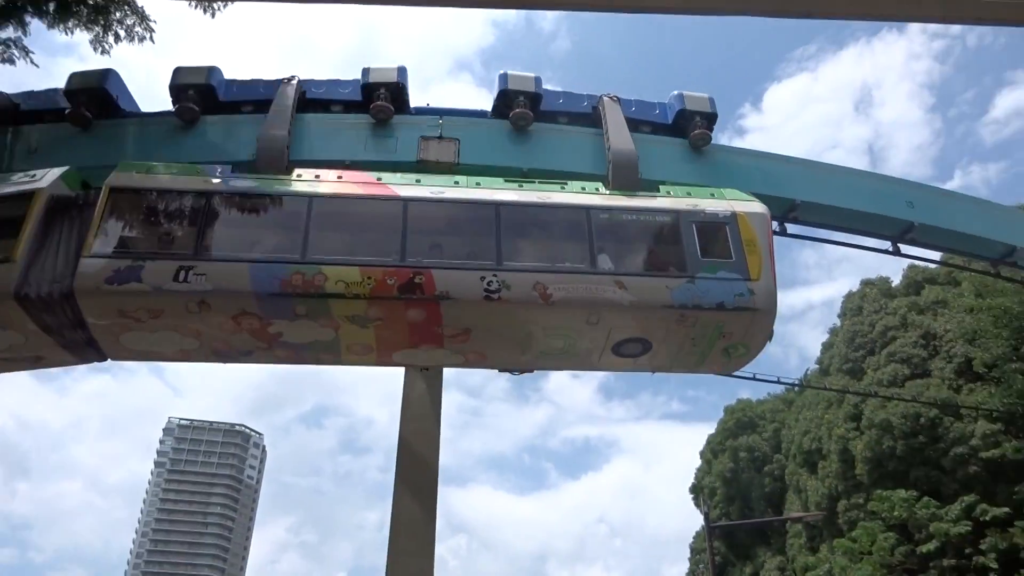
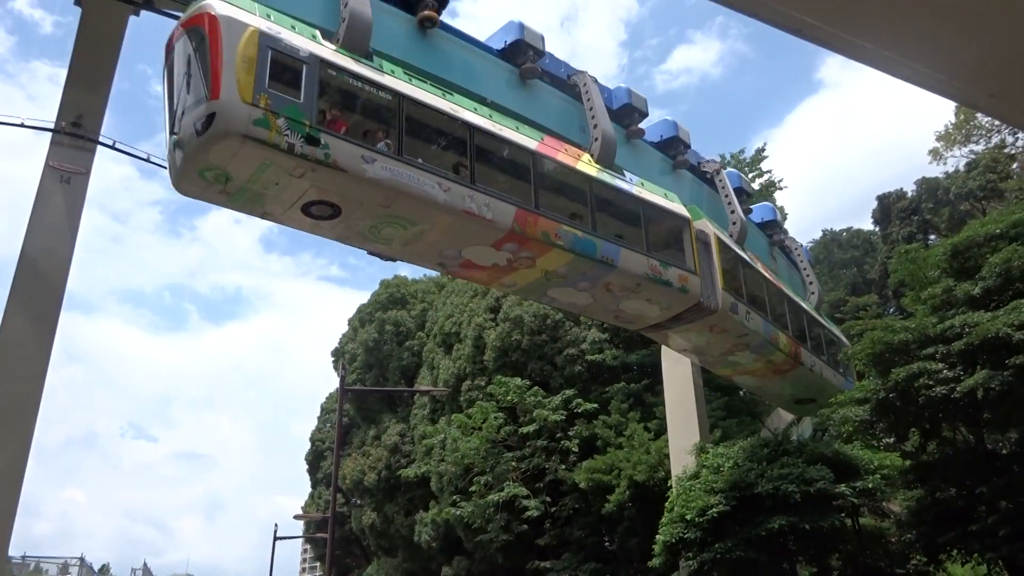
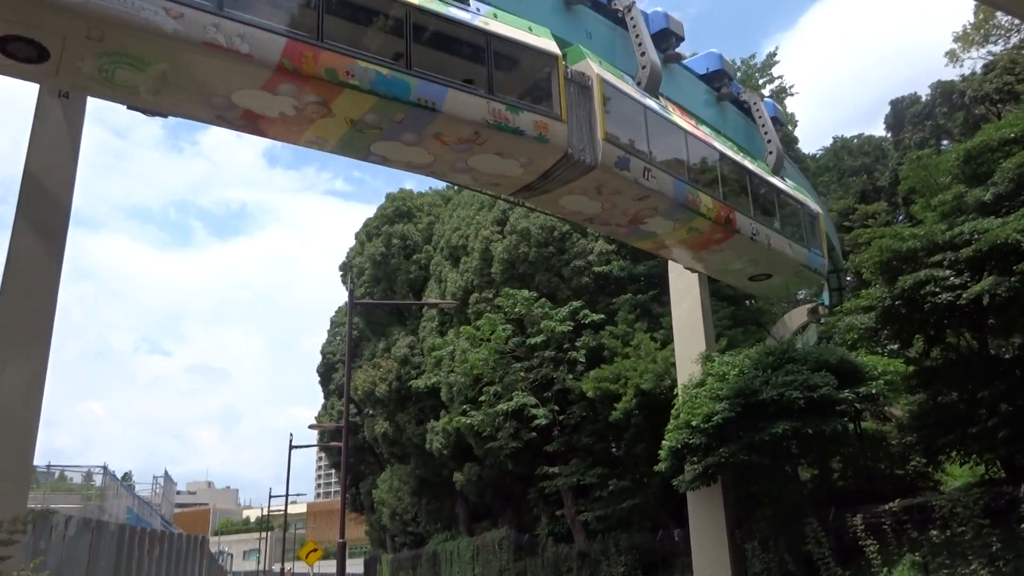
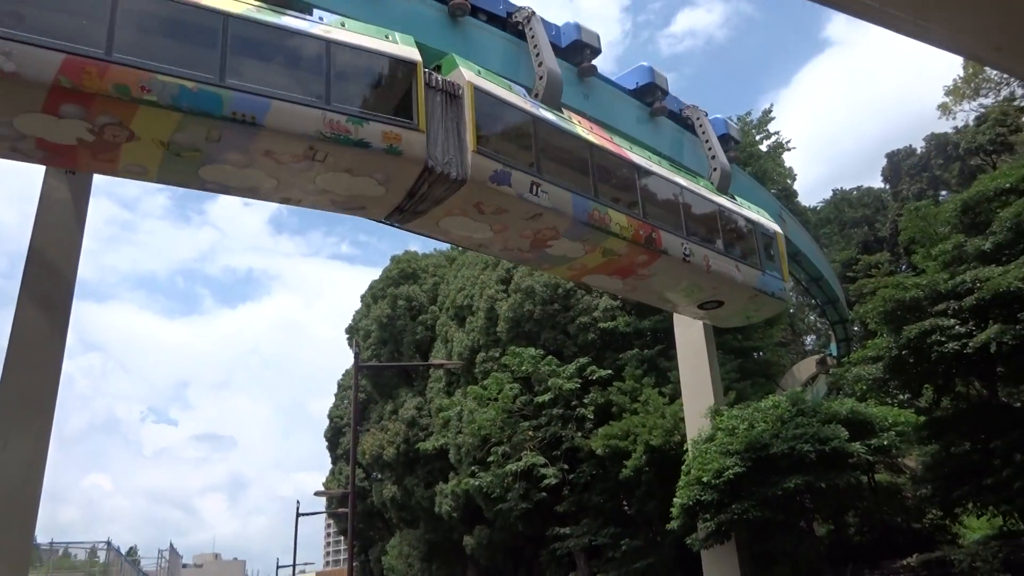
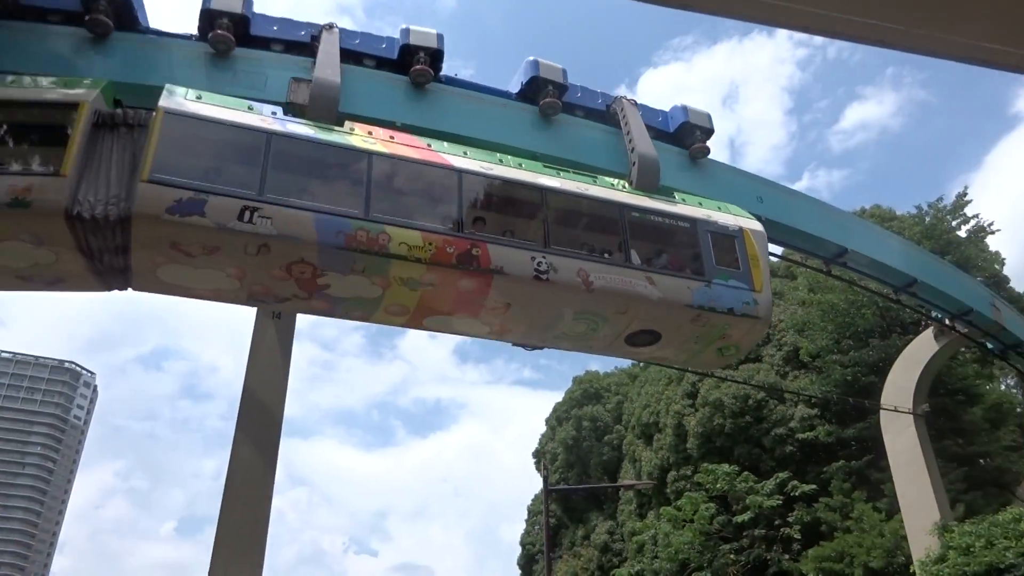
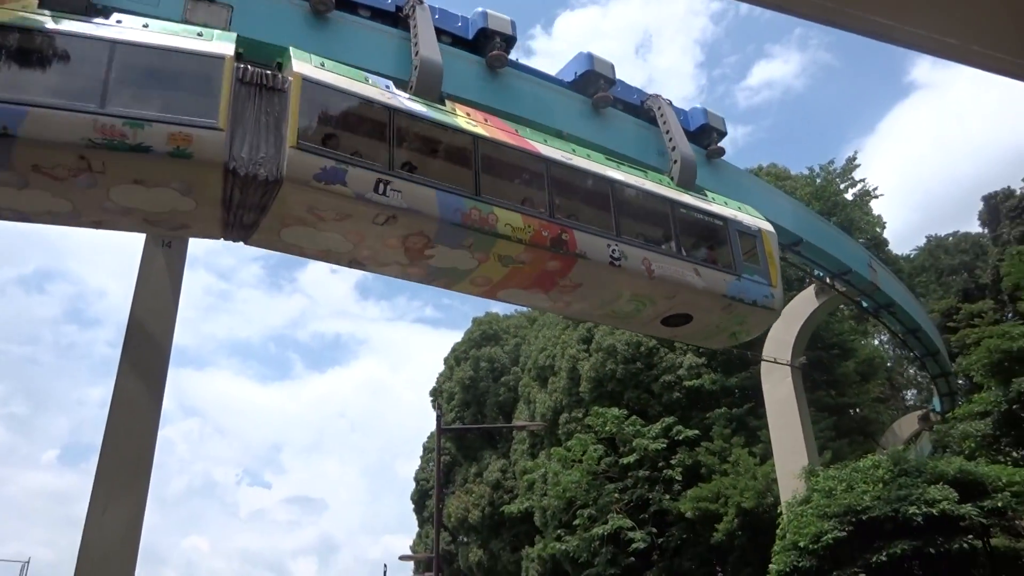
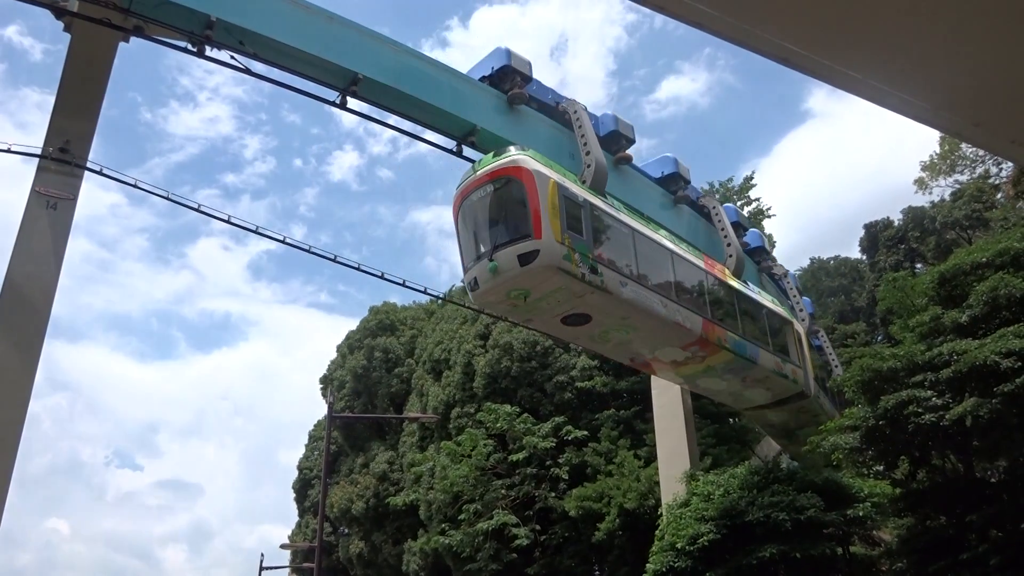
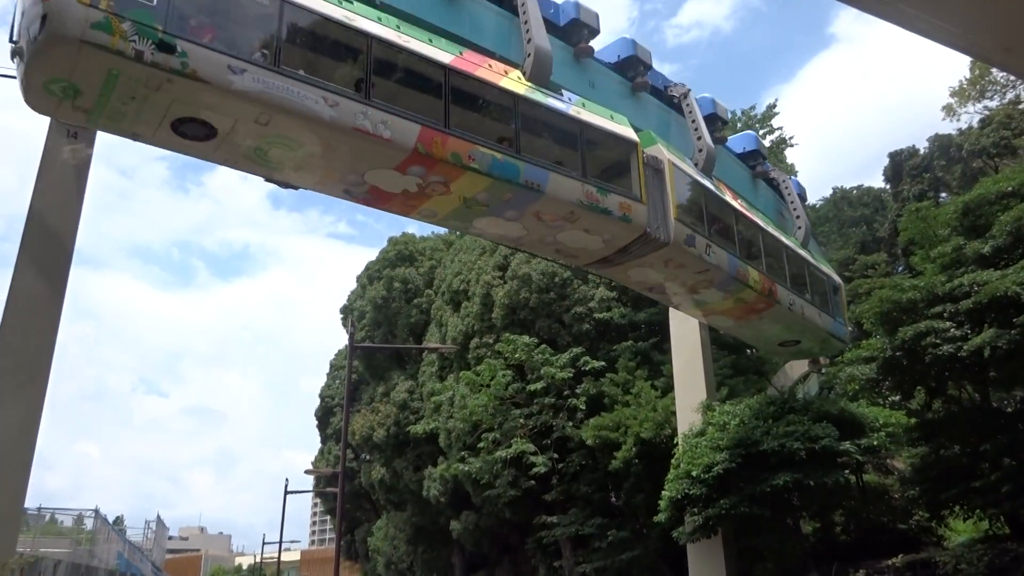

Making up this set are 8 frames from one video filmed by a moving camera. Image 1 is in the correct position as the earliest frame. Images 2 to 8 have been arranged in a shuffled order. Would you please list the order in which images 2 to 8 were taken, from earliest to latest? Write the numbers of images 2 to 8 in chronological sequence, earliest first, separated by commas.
5, 6, 4, 3, 8, 2, 7
